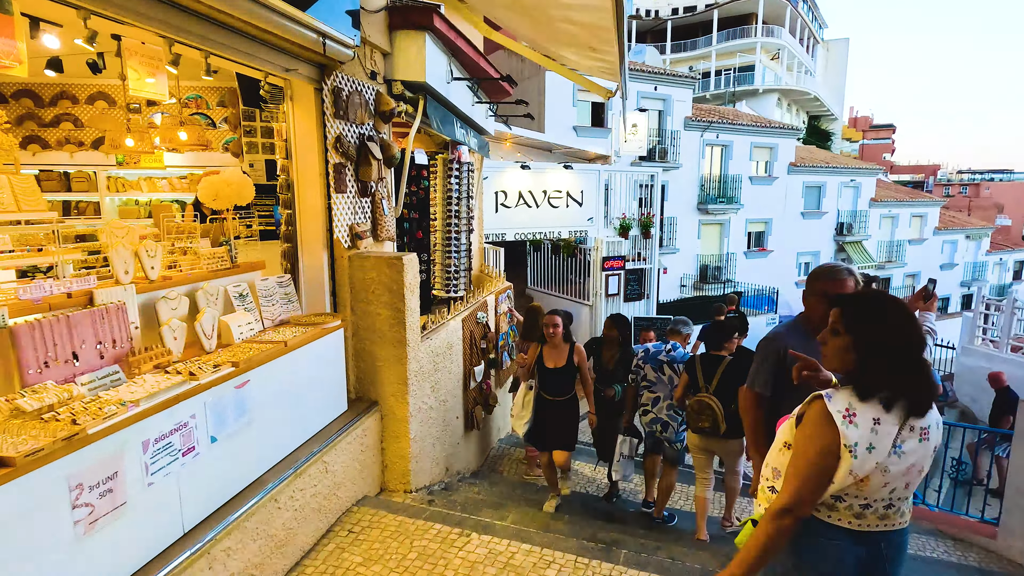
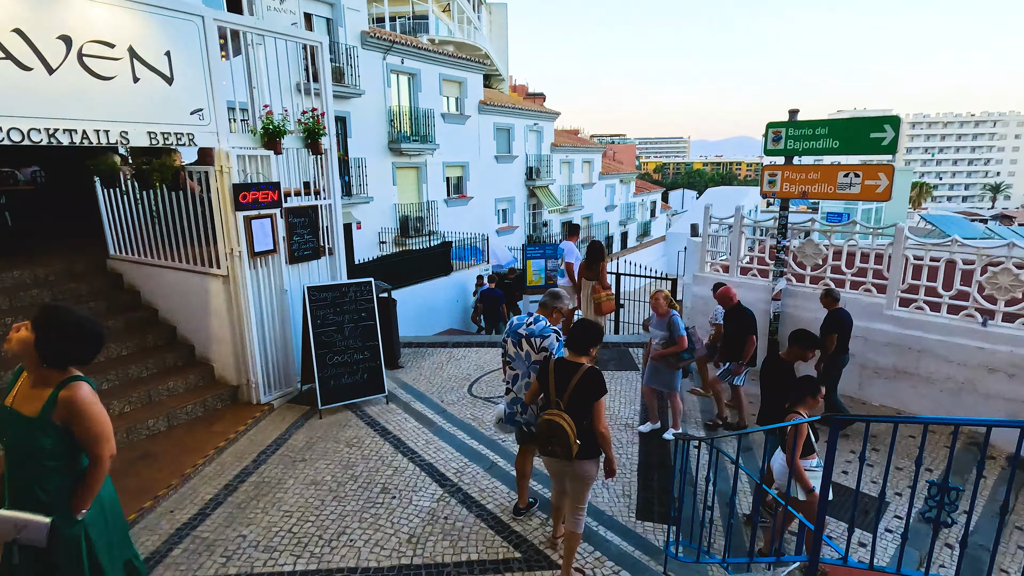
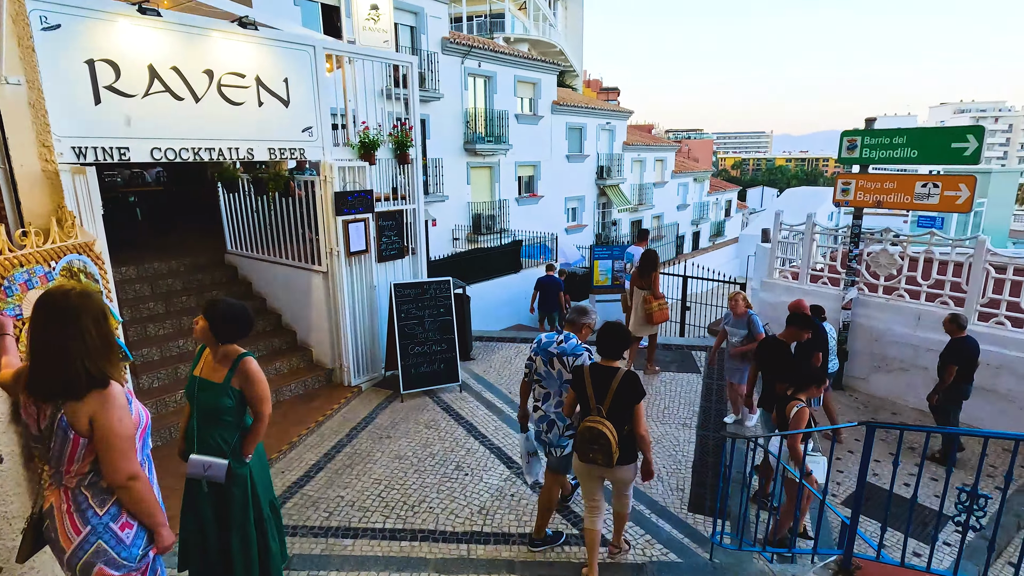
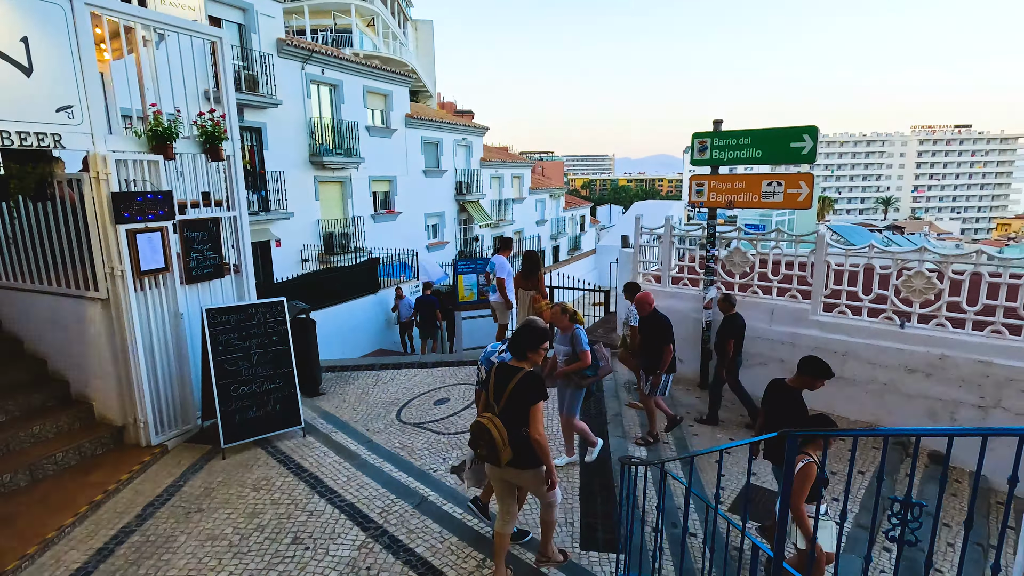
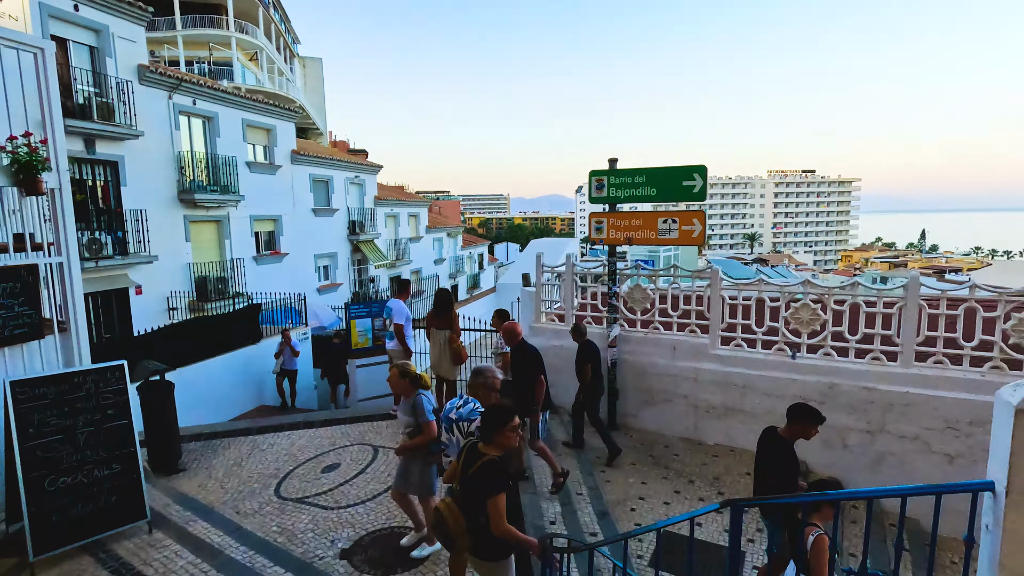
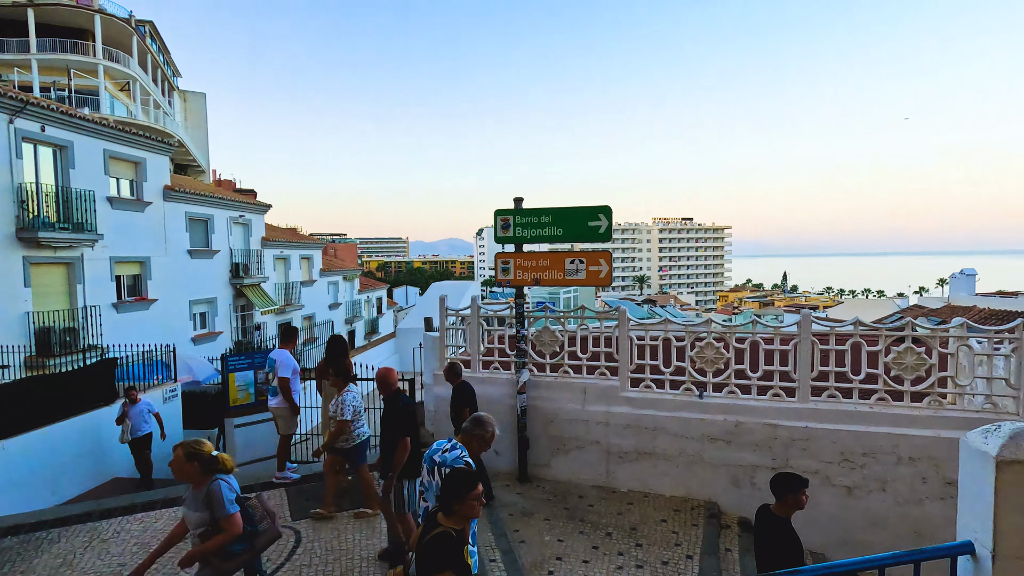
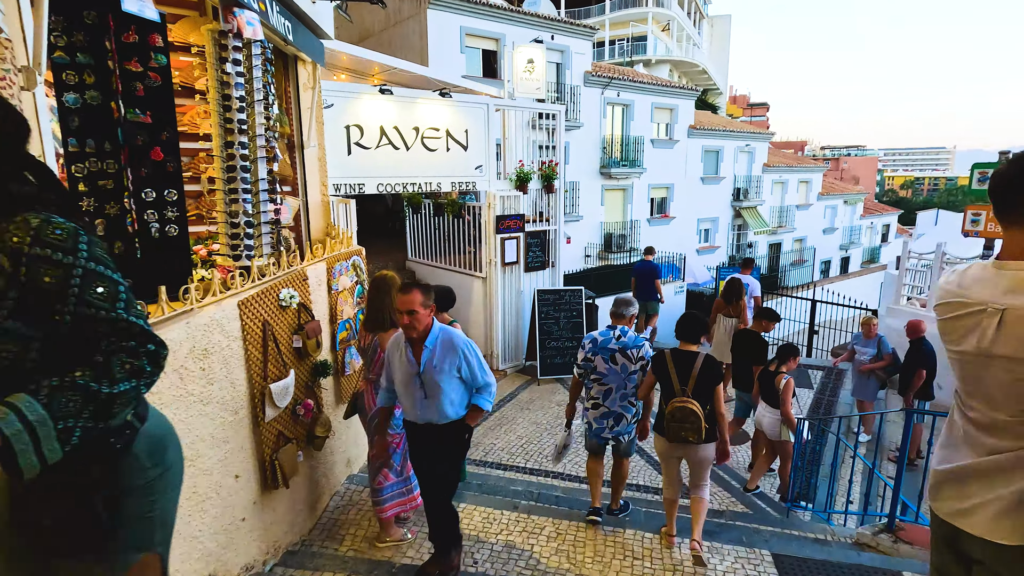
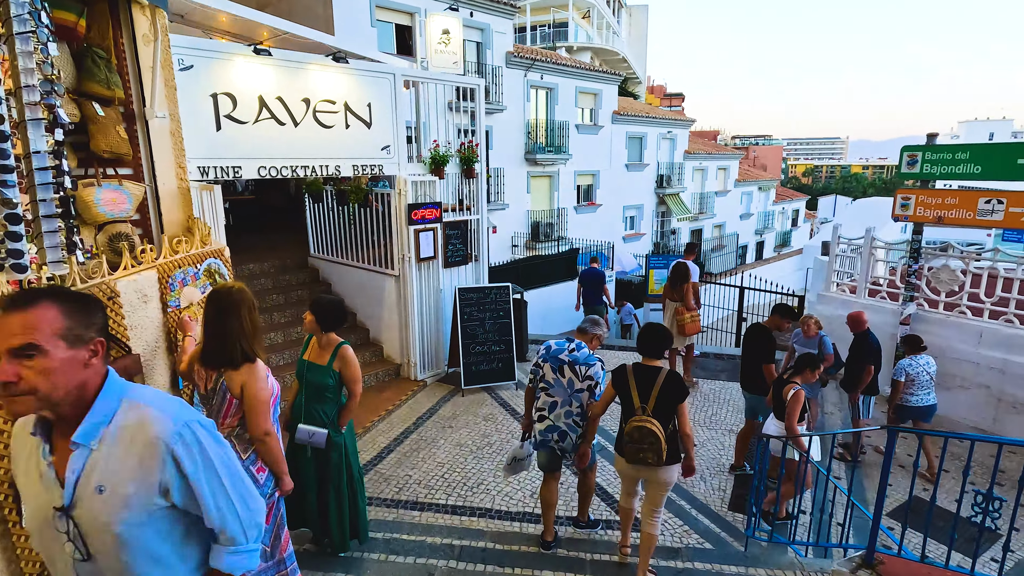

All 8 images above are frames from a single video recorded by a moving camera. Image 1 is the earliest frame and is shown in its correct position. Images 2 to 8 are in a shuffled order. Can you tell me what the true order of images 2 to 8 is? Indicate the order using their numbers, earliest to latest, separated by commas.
7, 8, 3, 2, 4, 5, 6
